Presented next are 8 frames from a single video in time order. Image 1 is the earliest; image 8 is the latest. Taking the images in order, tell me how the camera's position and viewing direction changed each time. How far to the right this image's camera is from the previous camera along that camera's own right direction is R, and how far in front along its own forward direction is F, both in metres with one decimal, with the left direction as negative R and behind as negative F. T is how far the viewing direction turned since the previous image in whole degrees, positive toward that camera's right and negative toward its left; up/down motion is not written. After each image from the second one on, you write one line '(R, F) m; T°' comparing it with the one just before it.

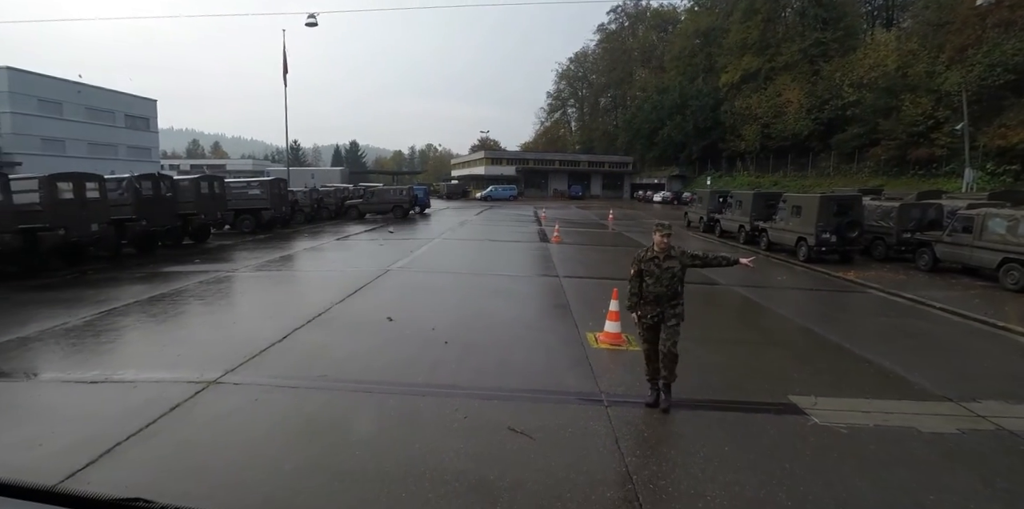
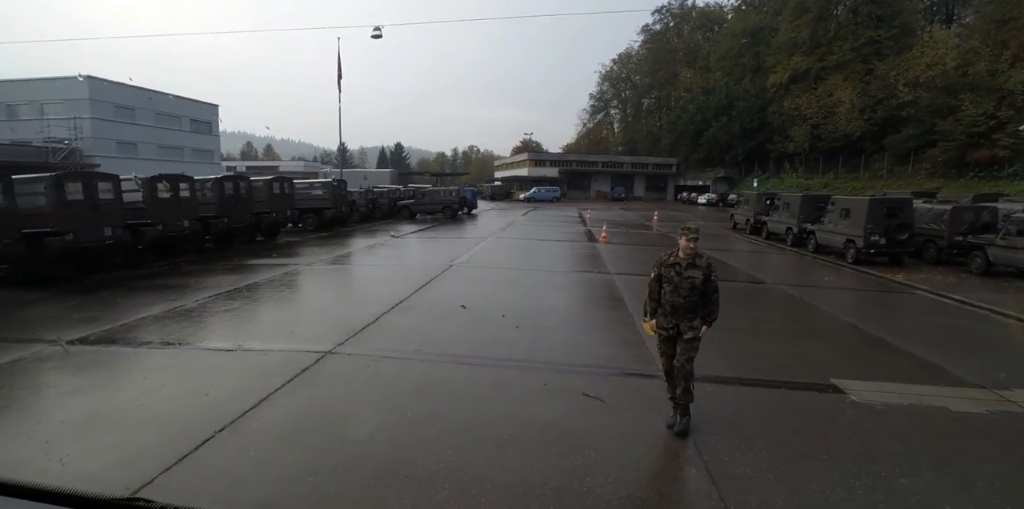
(-0.3, -0.7) m; -4°
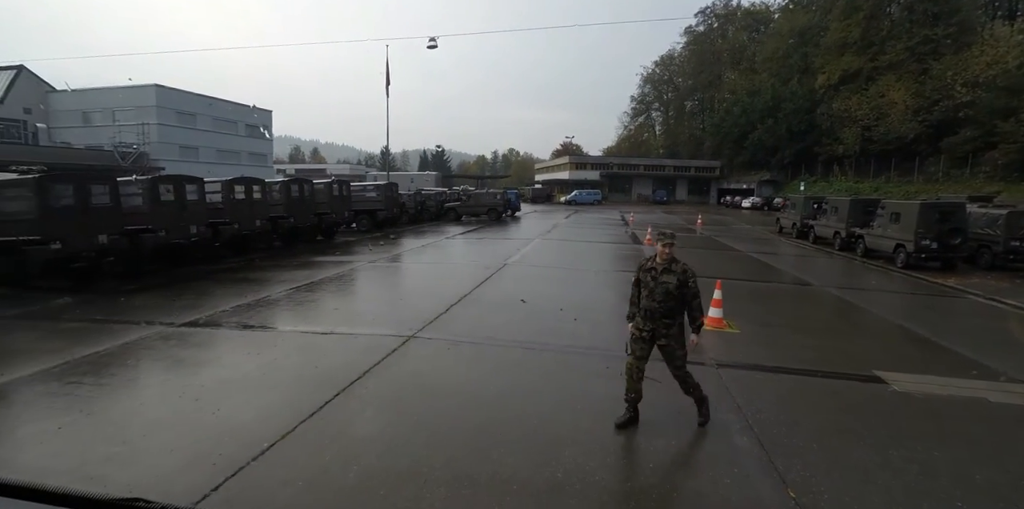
(-0.3, -0.6) m; -4°
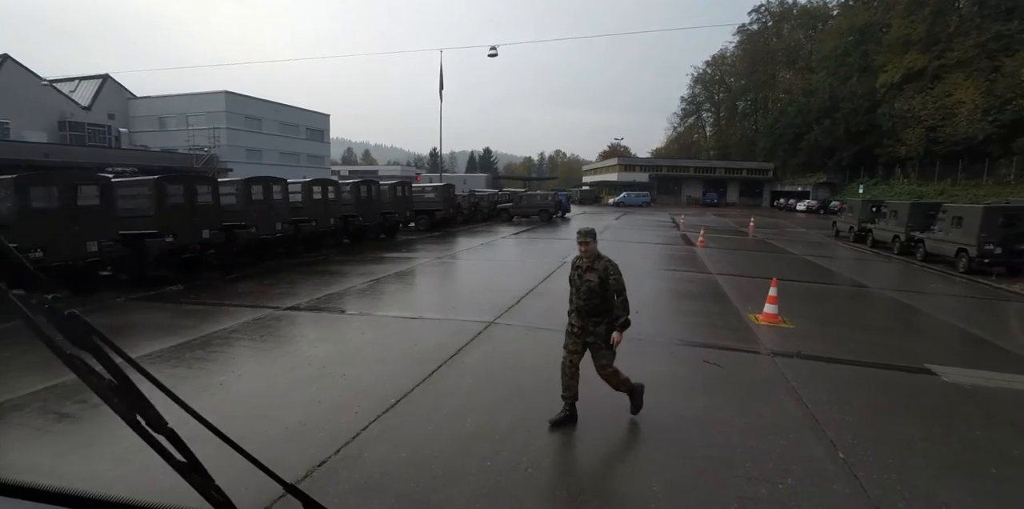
(-0.3, -0.7) m; -5°
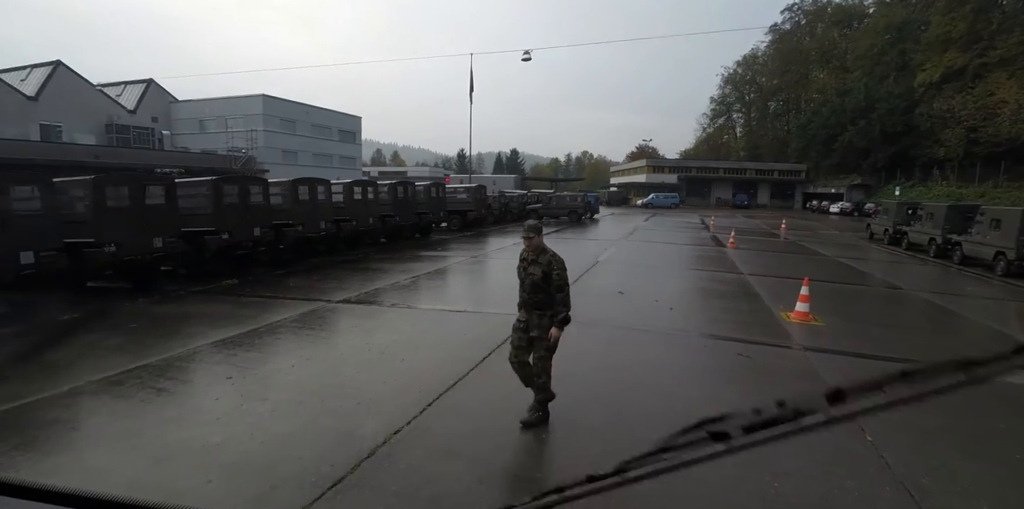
(-0.2, -0.4) m; -3°
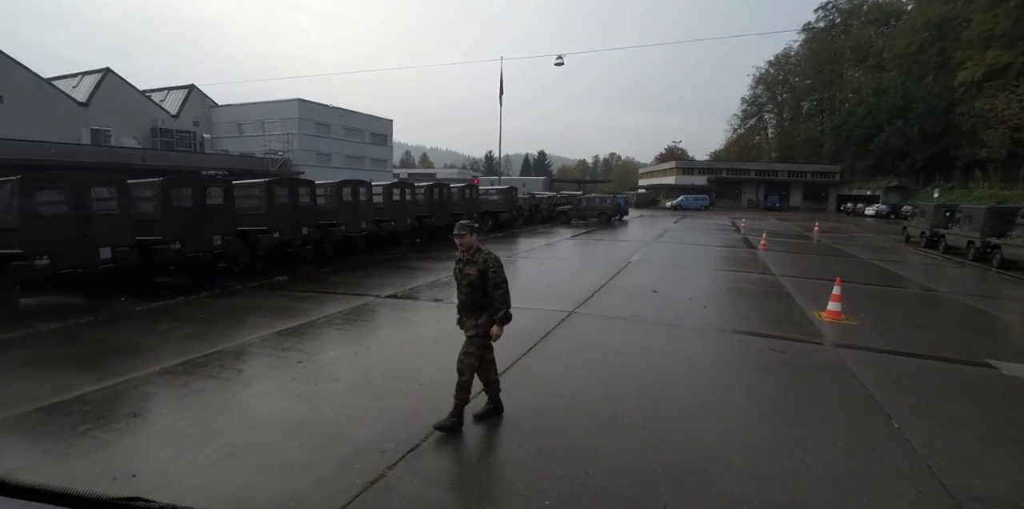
(-0.2, -0.4) m; -3°
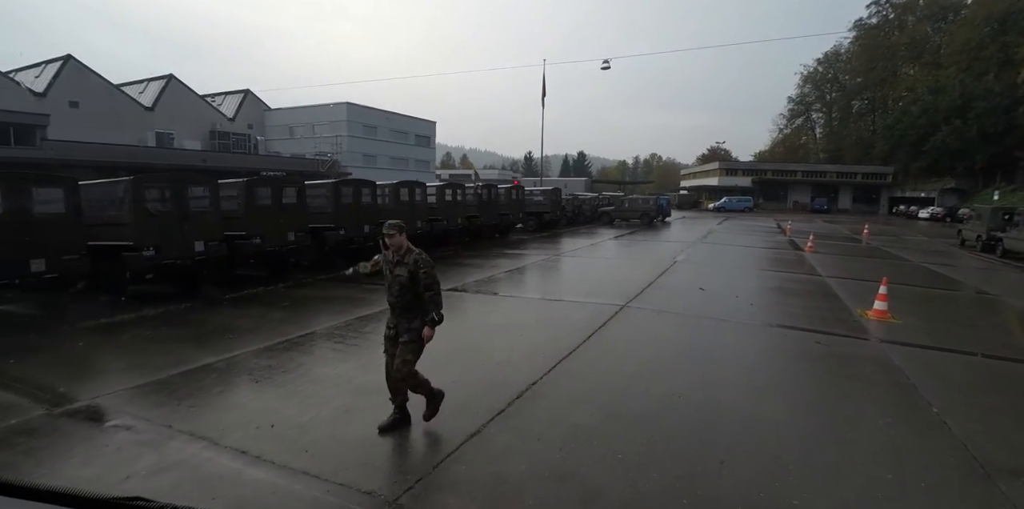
(-0.3, -0.7) m; -4°
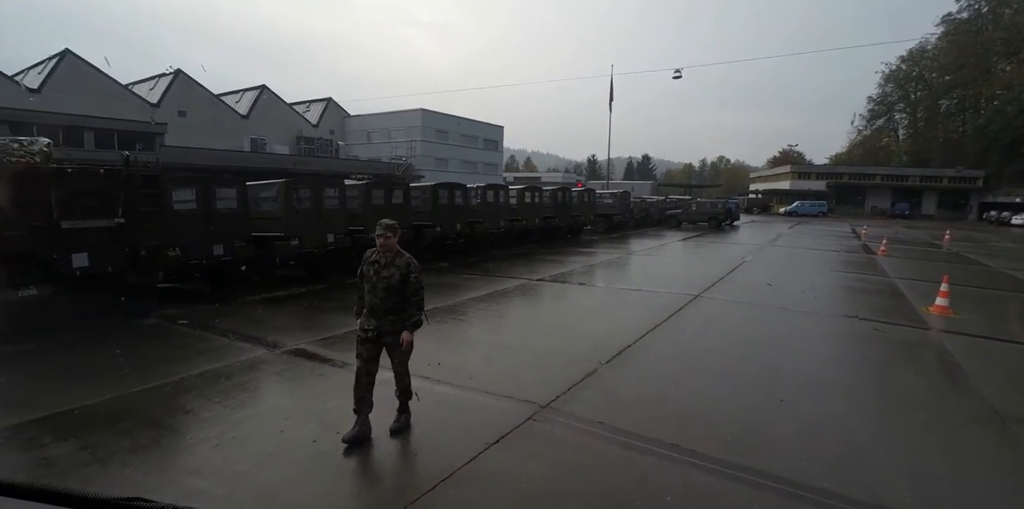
(-0.5, -1.5) m; -7°
